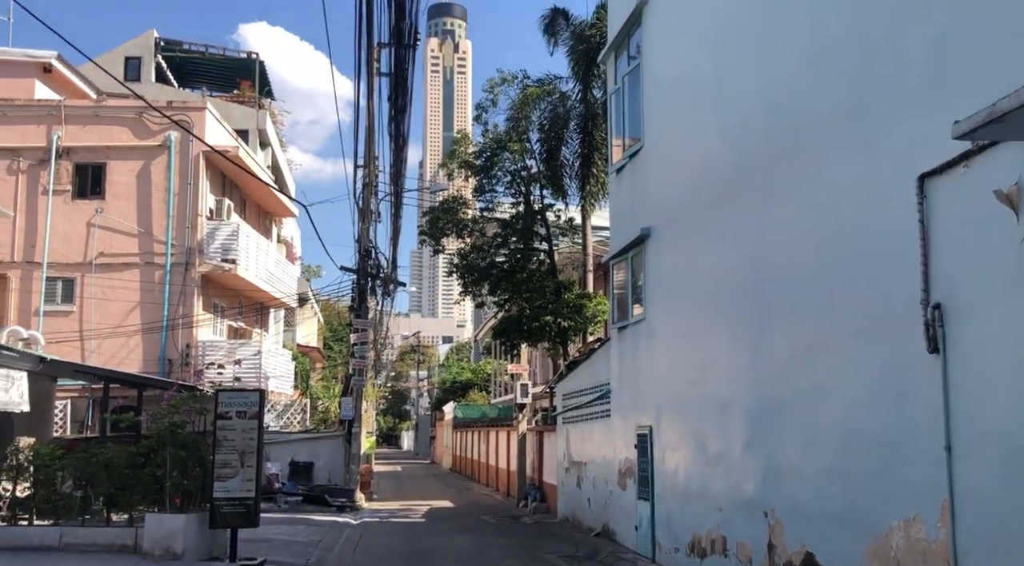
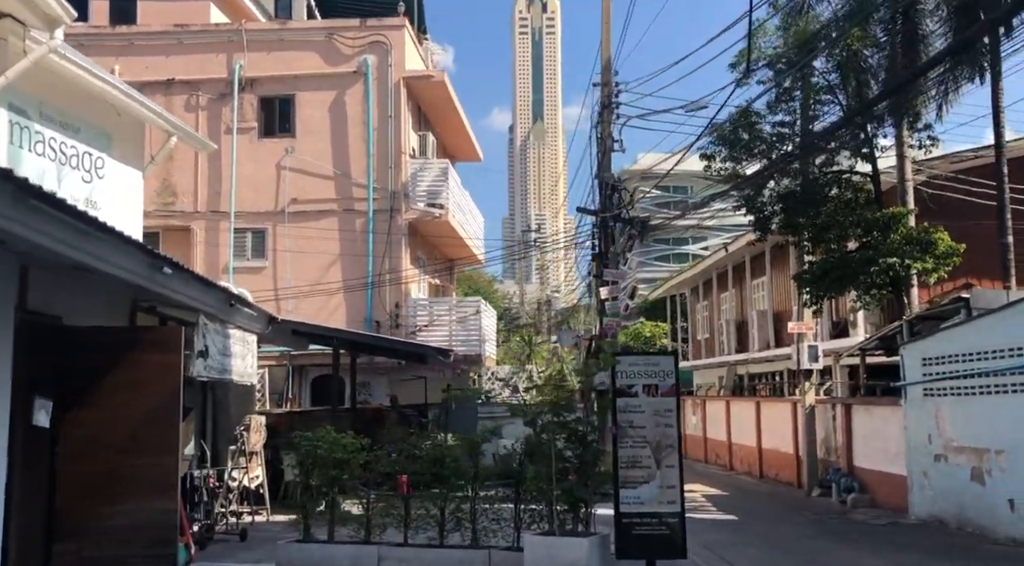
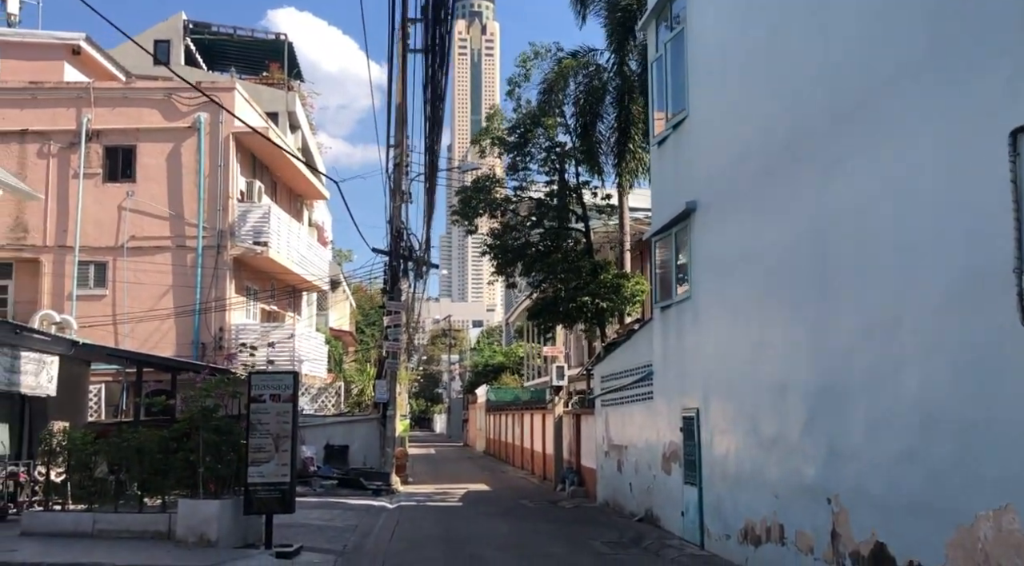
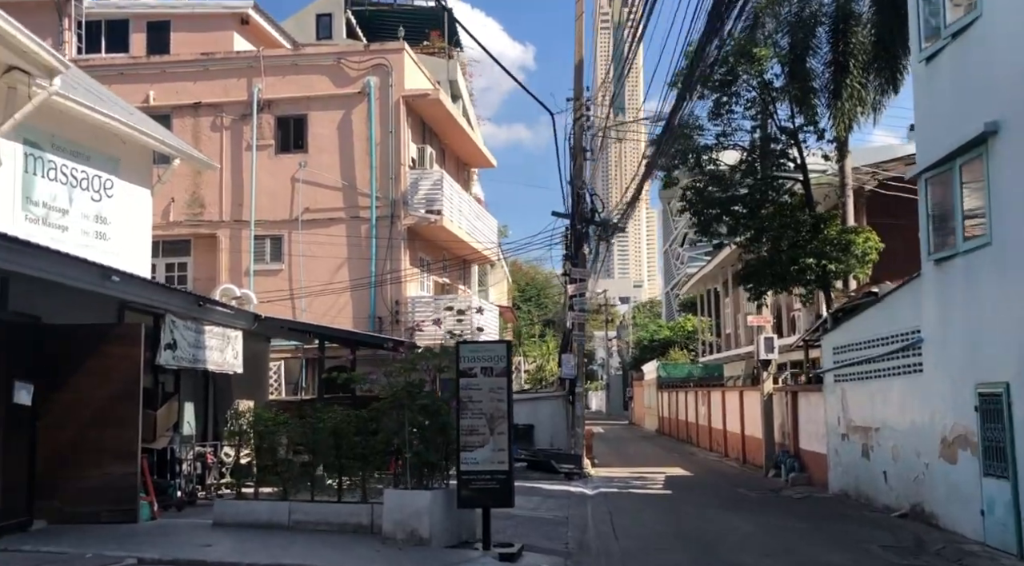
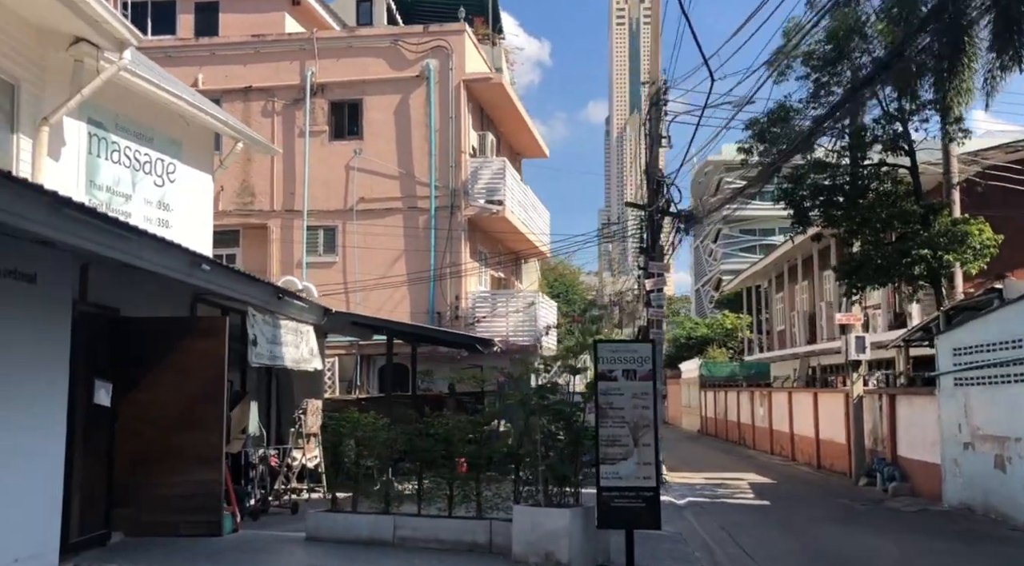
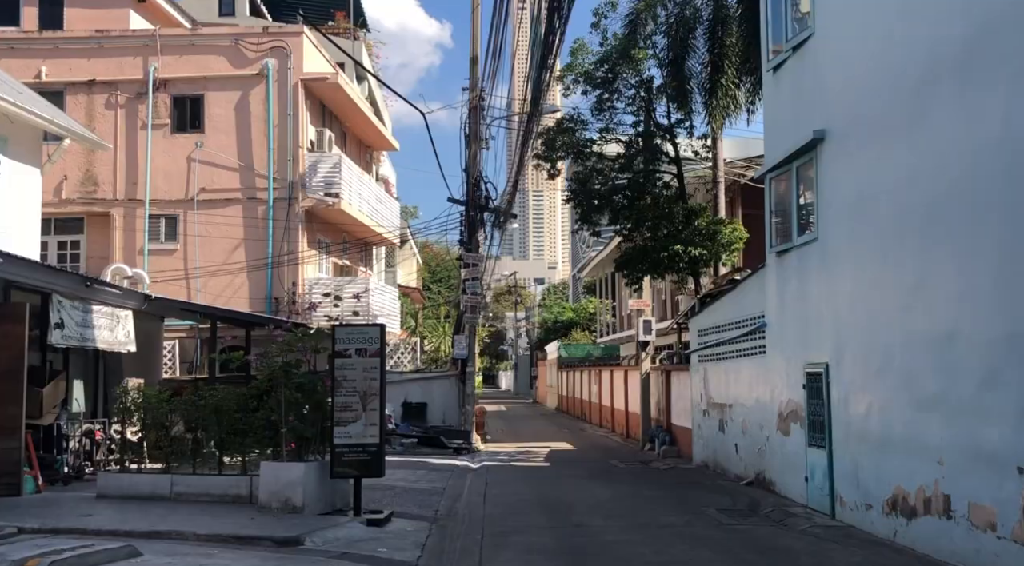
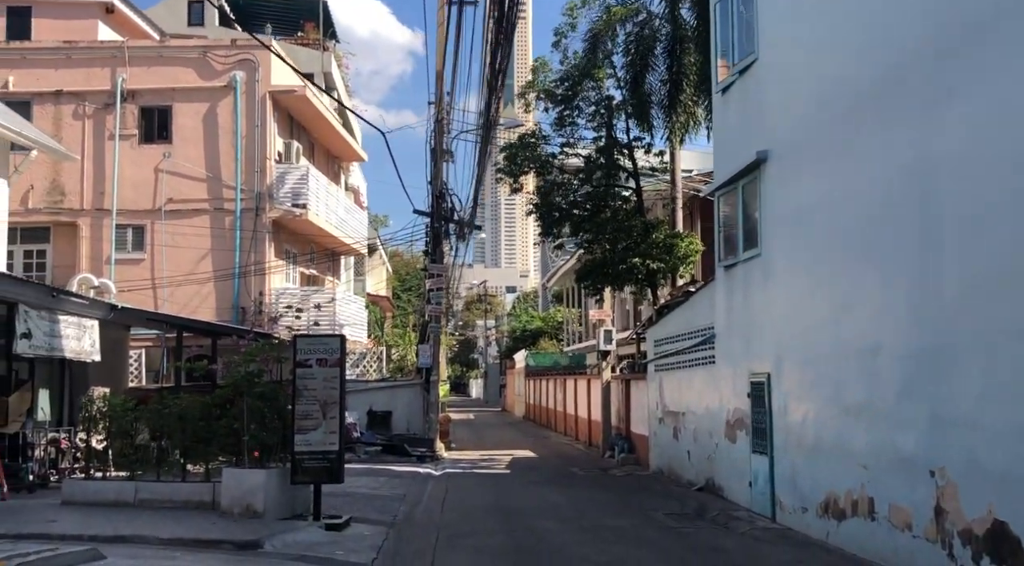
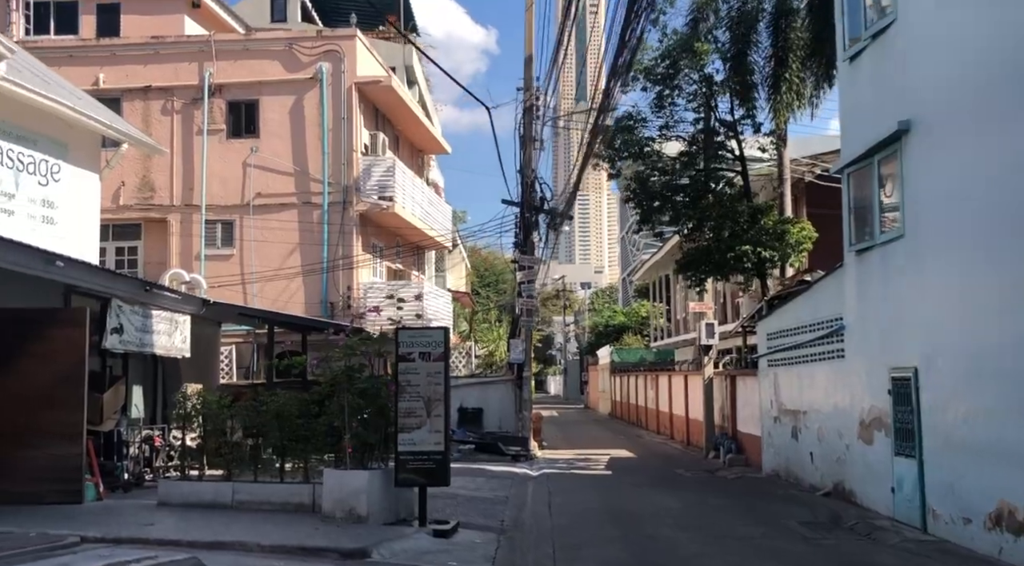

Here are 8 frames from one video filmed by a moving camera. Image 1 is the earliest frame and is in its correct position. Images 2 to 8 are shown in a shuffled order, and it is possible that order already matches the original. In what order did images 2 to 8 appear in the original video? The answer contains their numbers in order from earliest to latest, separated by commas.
3, 7, 6, 8, 4, 5, 2
